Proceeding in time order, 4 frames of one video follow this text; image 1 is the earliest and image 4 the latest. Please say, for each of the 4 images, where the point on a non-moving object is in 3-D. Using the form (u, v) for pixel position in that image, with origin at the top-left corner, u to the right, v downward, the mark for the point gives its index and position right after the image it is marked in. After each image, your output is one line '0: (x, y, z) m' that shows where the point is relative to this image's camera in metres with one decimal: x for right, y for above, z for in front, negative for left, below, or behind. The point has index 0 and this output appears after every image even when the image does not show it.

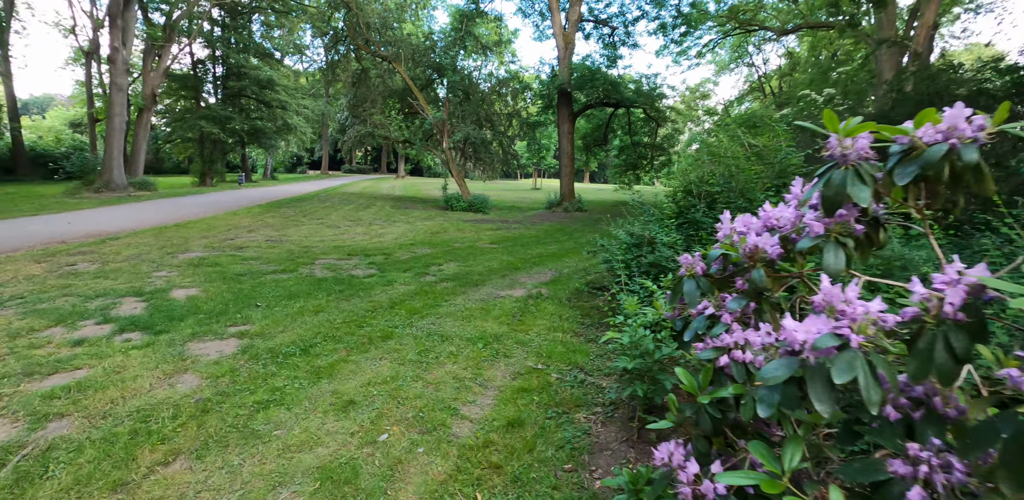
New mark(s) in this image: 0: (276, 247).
0: (-4.1, +0.1, +8.2) m
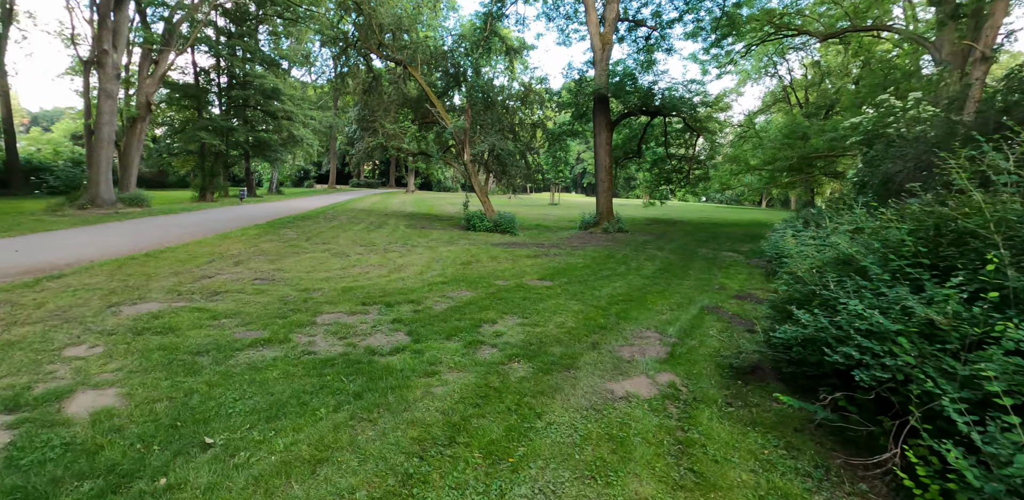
0: (-3.1, -0.5, +5.9) m
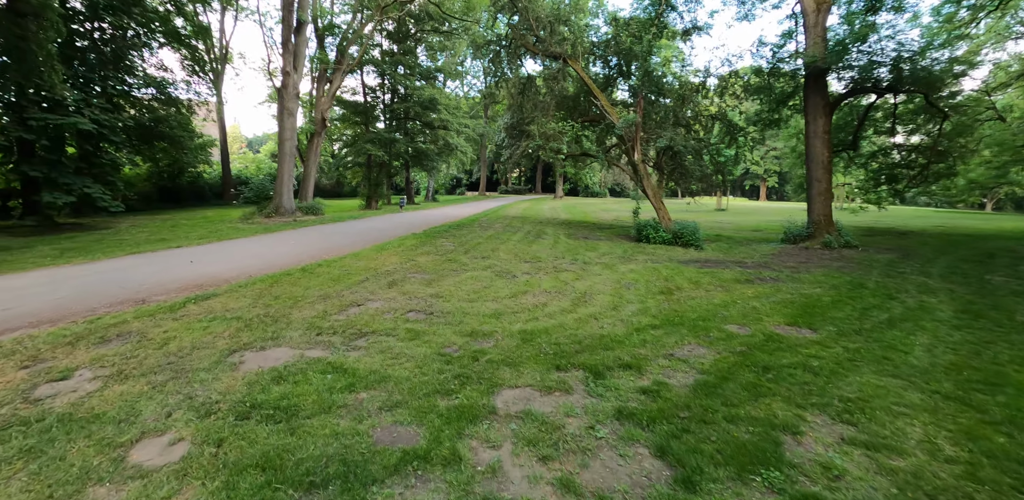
0: (-0.8, -0.8, +4.2) m
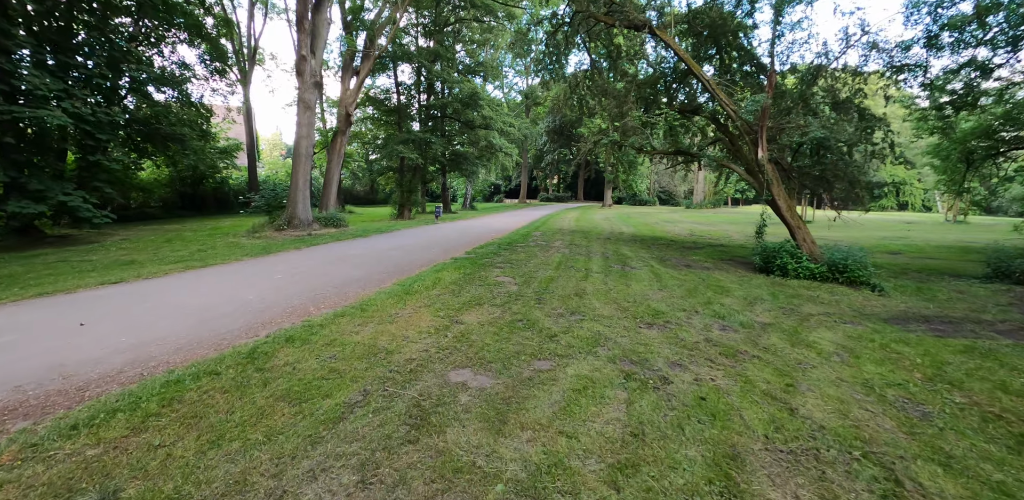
0: (+0.1, -1.3, +0.5) m
